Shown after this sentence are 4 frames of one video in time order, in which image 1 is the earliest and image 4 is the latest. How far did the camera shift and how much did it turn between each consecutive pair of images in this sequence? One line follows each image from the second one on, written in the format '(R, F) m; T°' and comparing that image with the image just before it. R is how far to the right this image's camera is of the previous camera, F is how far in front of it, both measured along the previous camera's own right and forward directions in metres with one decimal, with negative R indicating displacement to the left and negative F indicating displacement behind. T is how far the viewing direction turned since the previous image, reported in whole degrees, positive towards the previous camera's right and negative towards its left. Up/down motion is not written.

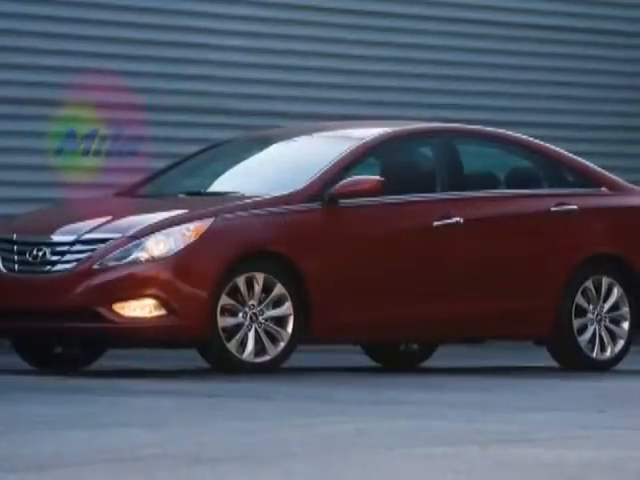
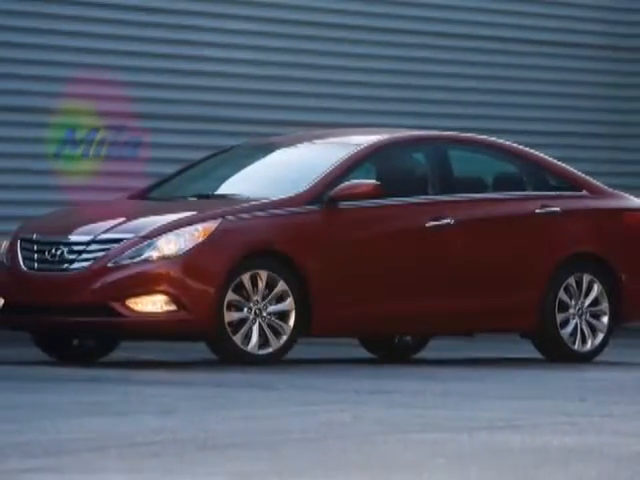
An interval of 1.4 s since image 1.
(-0.1, -0.8) m; 0°
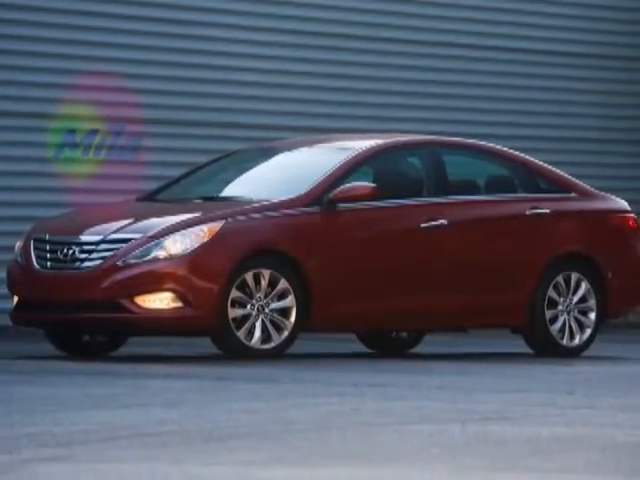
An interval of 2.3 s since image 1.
(0.0, -0.6) m; 0°
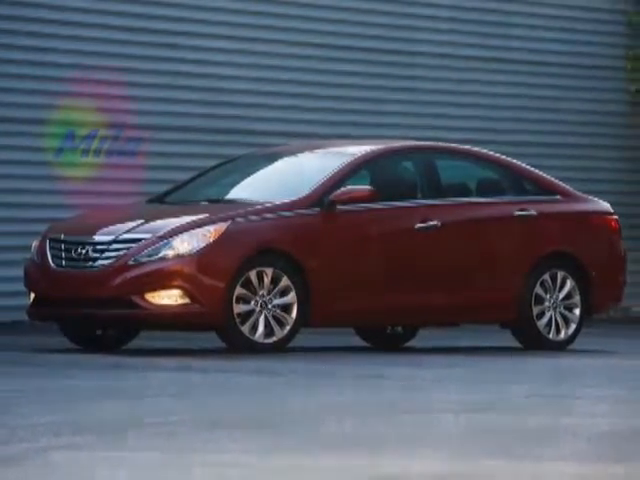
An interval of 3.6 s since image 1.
(0.0, -0.7) m; 0°
